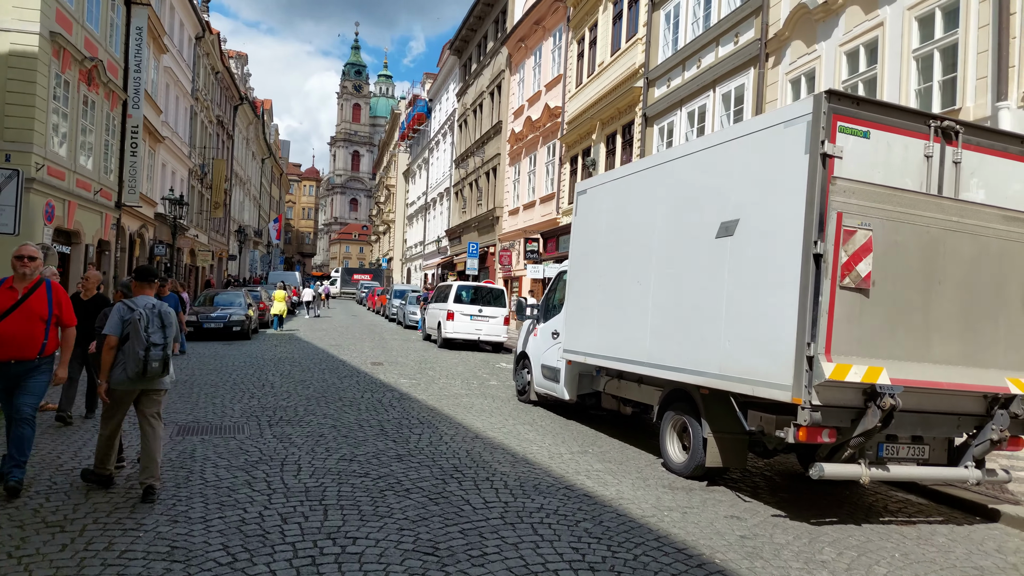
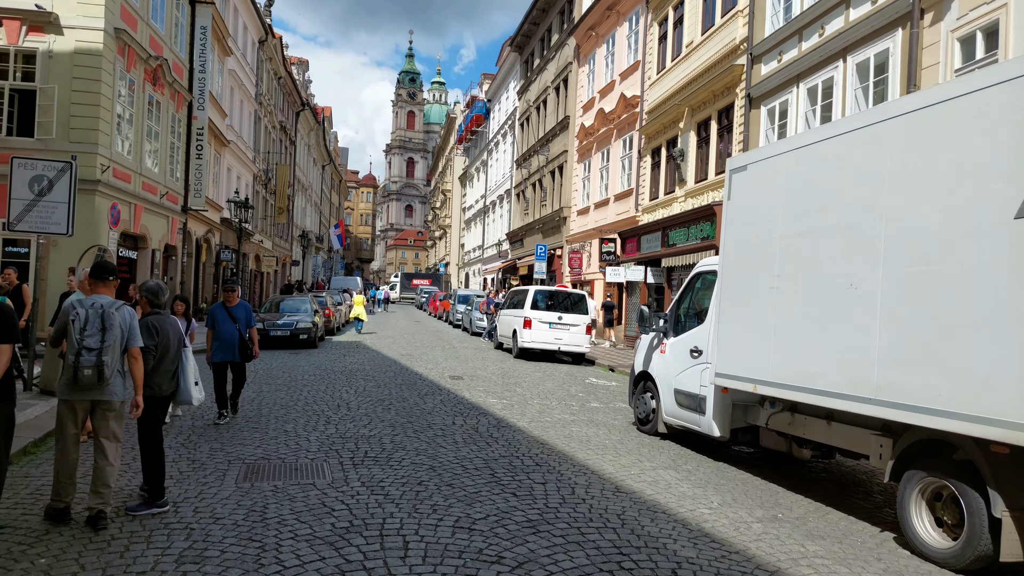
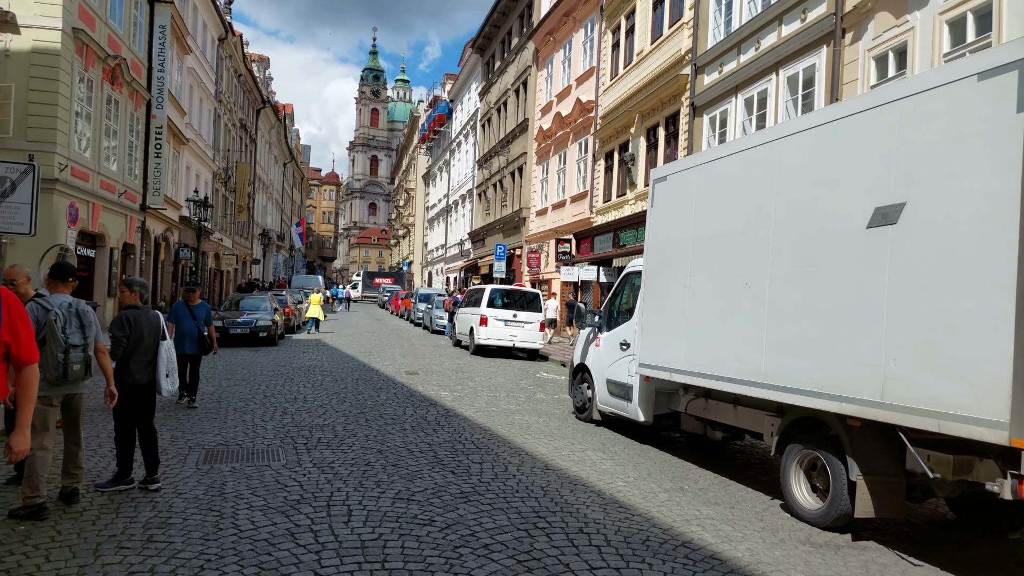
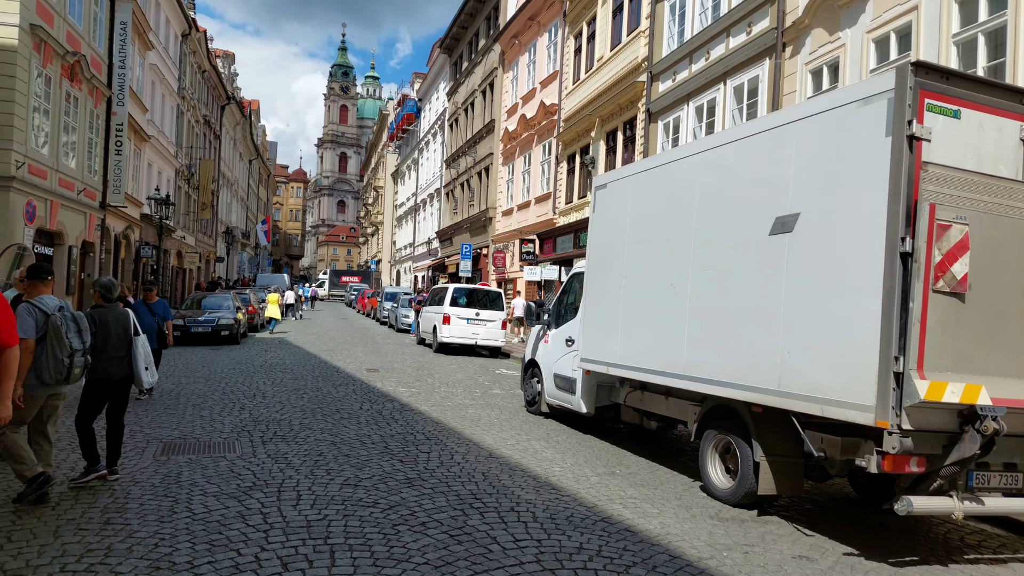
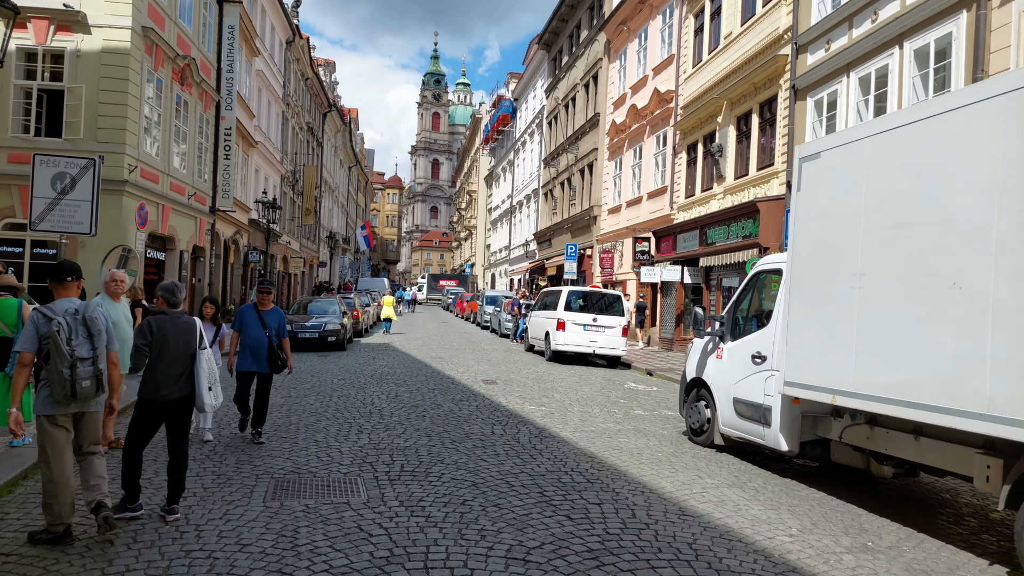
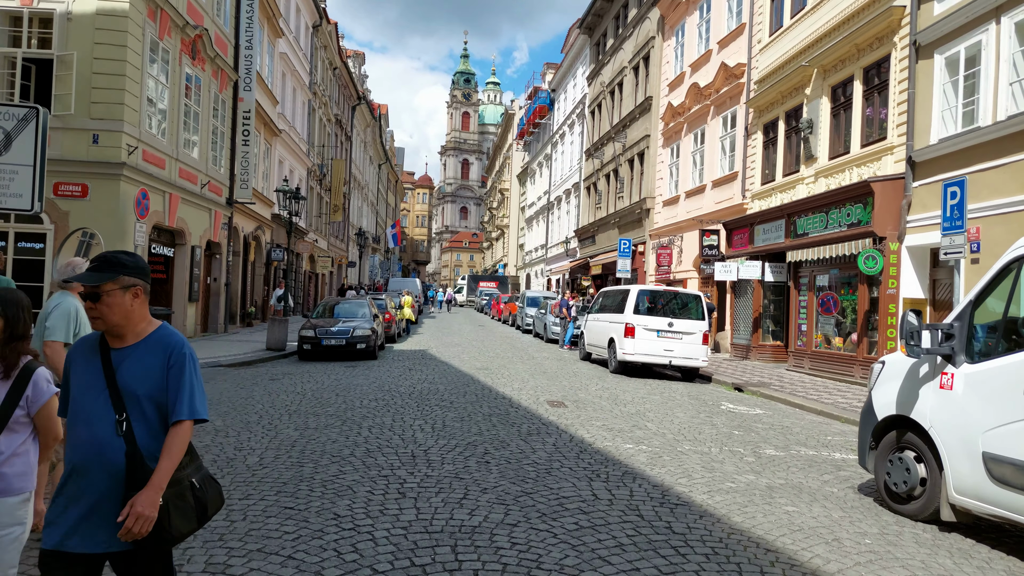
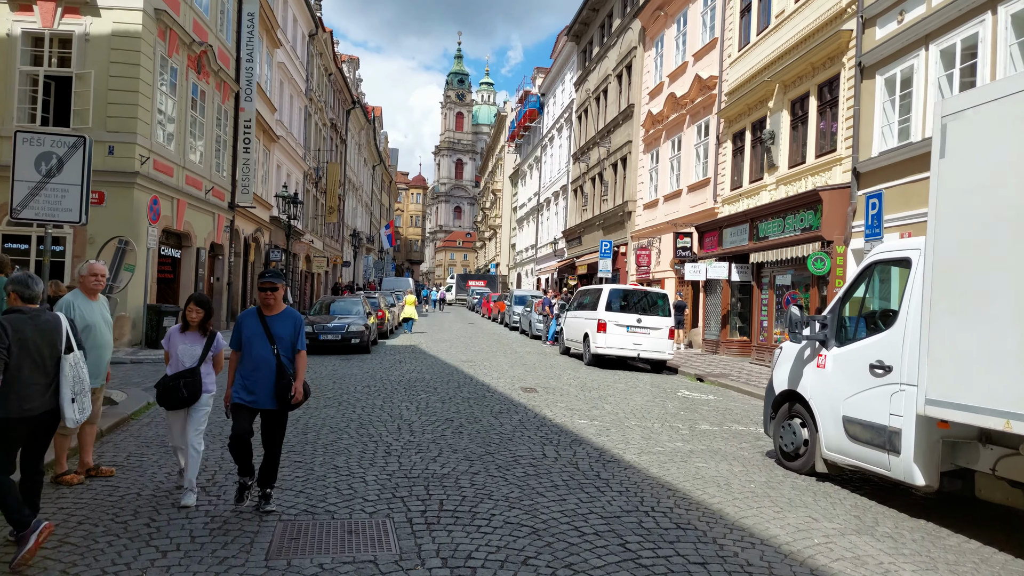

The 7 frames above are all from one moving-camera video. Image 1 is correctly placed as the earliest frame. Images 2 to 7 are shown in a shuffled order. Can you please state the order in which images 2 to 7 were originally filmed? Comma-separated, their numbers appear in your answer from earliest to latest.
4, 3, 2, 5, 7, 6
